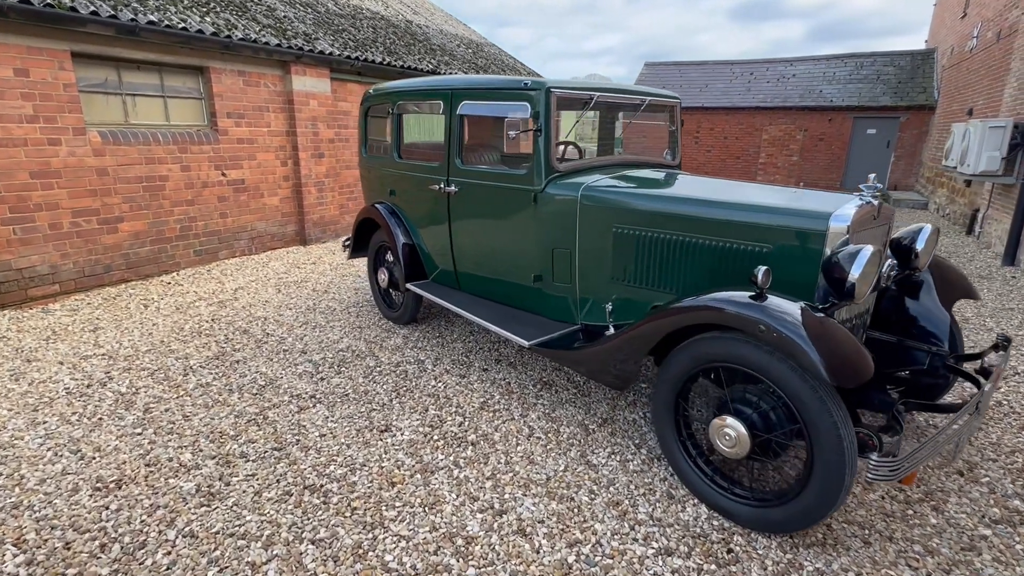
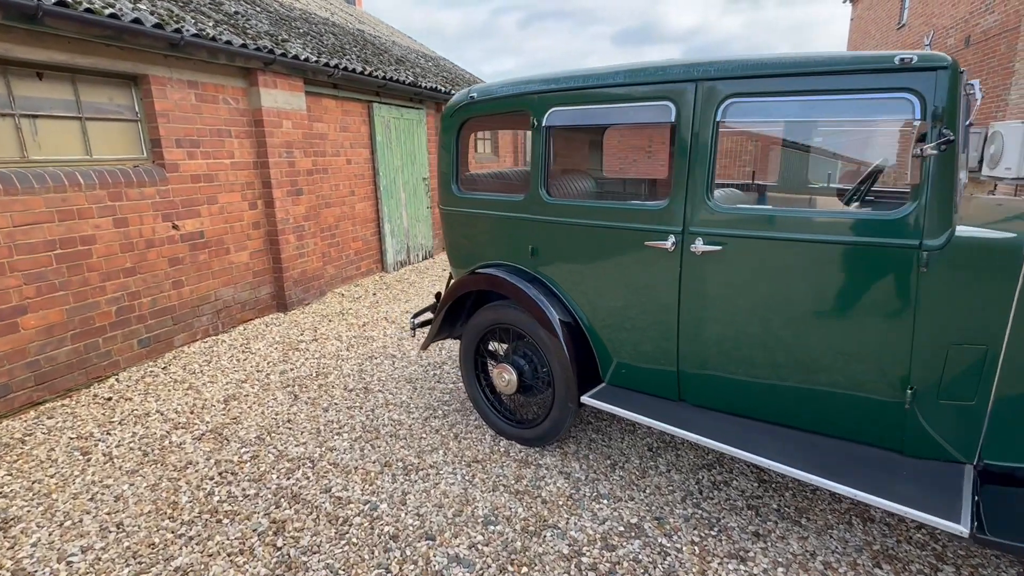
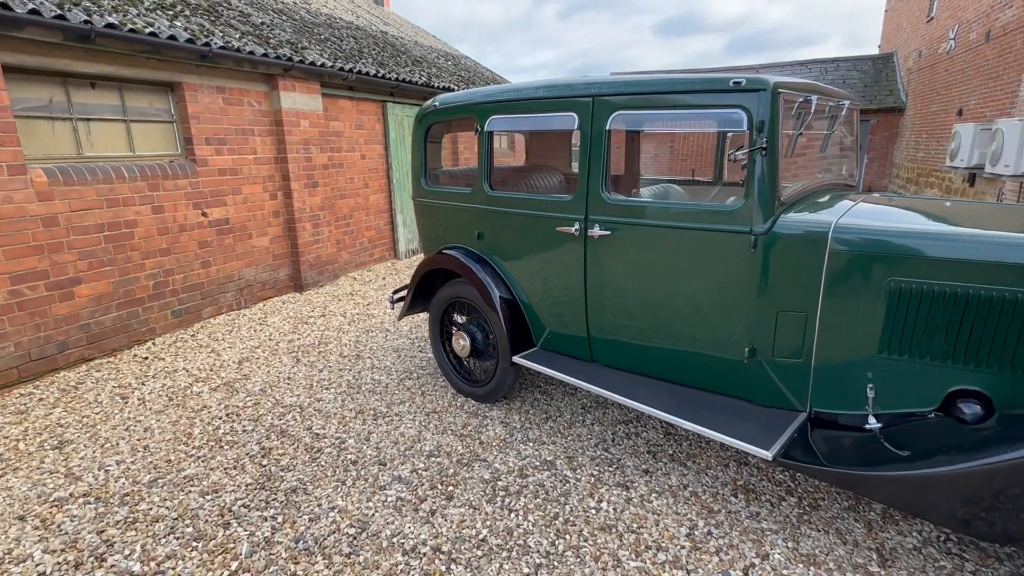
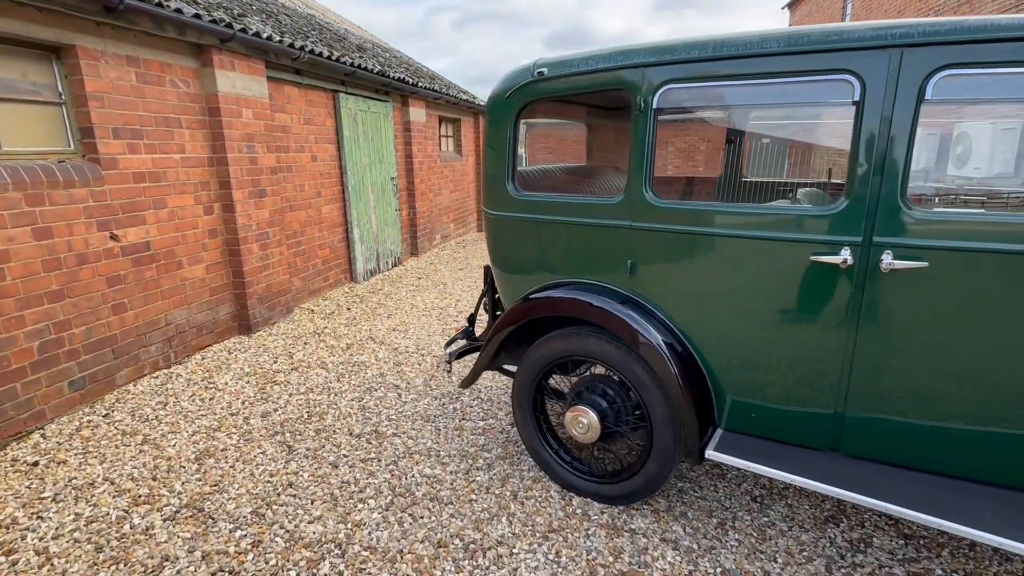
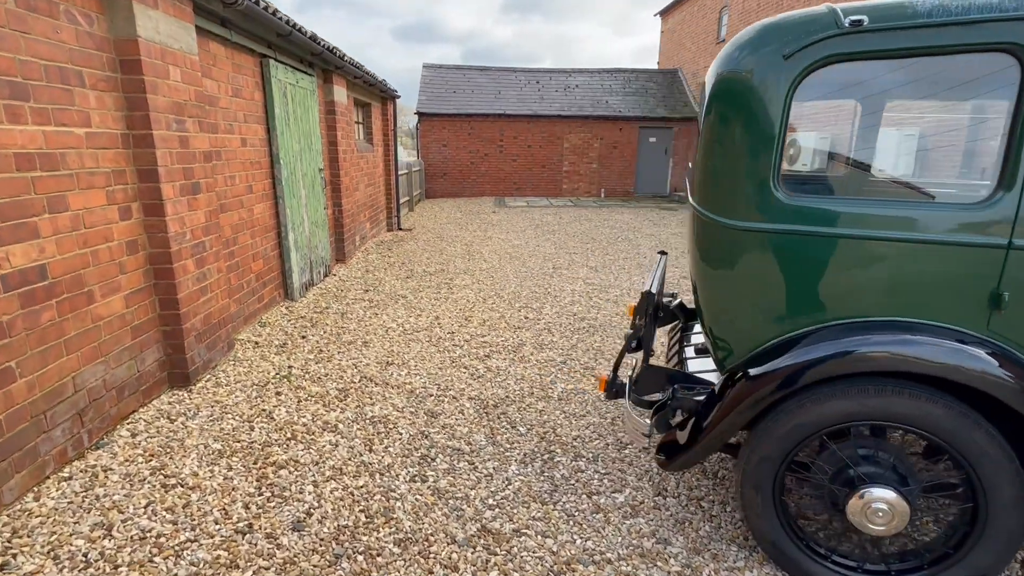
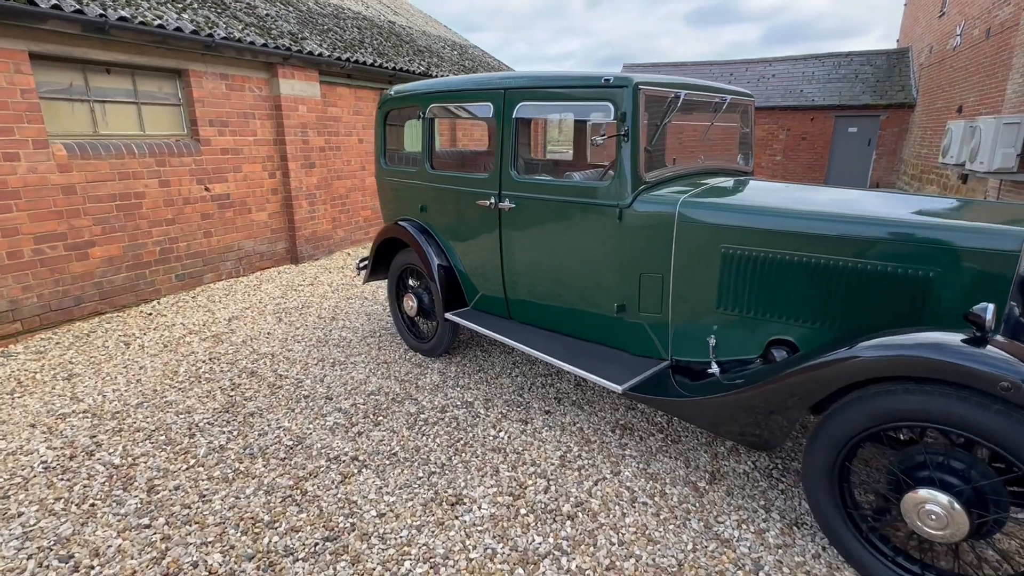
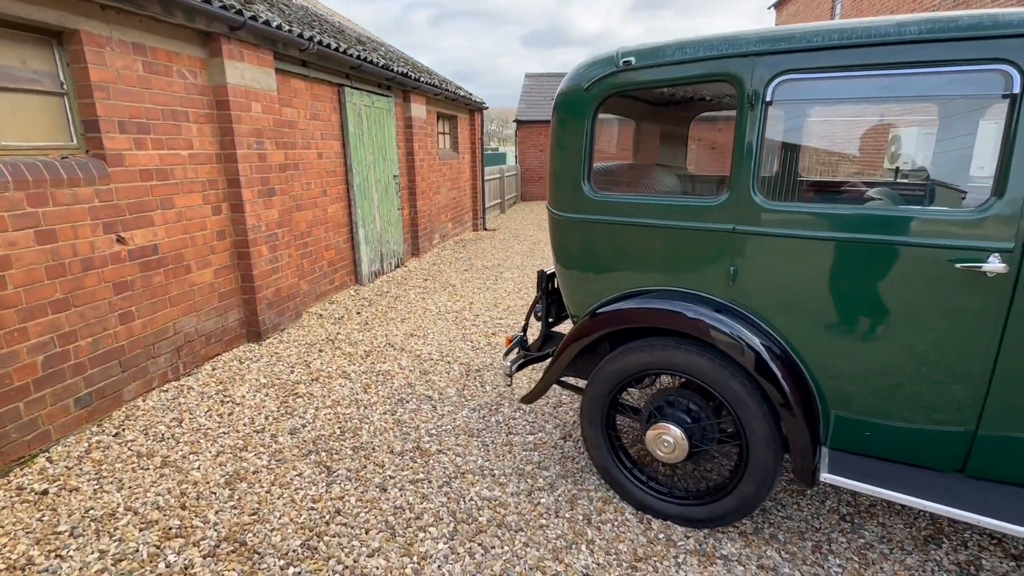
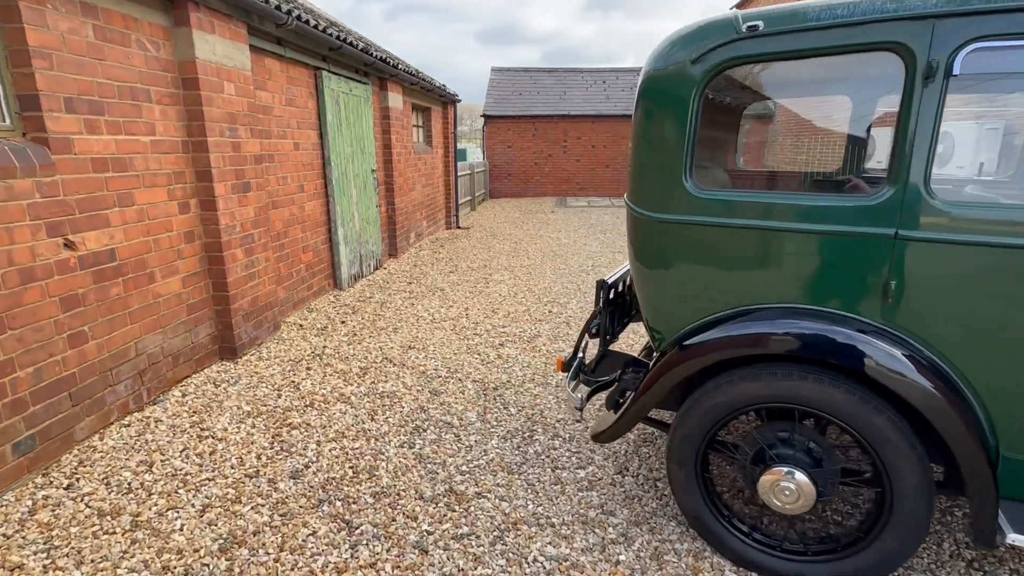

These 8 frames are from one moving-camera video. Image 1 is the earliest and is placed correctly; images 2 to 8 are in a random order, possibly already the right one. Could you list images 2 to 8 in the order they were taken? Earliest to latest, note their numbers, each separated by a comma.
6, 3, 2, 4, 7, 8, 5
